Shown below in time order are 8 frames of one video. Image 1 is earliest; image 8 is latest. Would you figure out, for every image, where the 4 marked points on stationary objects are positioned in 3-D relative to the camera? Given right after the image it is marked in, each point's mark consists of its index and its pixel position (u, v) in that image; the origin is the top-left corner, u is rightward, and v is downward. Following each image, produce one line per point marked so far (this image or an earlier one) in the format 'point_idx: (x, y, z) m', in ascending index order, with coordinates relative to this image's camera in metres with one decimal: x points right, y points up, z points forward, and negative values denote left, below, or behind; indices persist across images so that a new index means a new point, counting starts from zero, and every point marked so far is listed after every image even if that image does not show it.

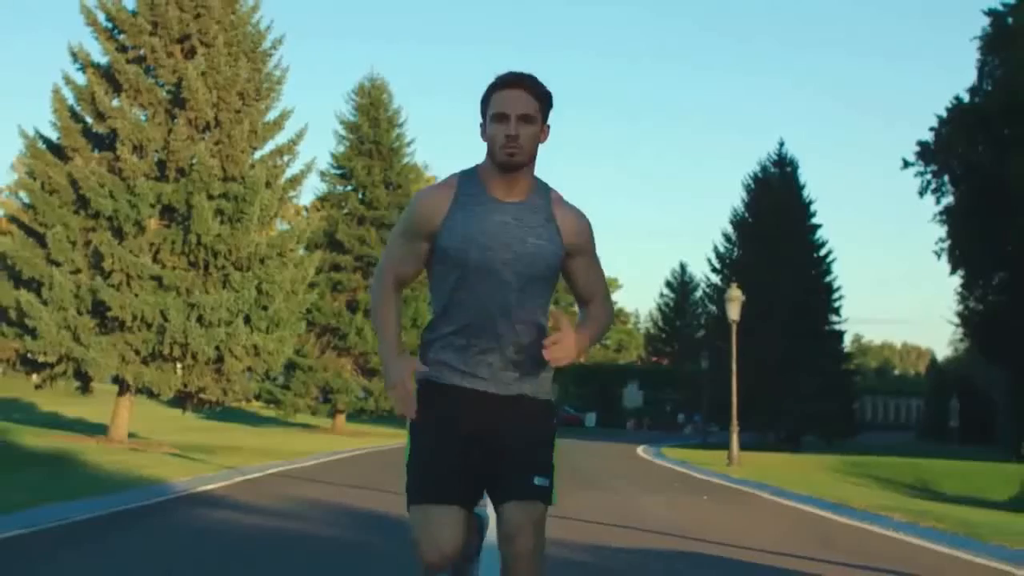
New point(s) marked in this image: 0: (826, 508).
0: (+4.2, -2.9, +17.6) m
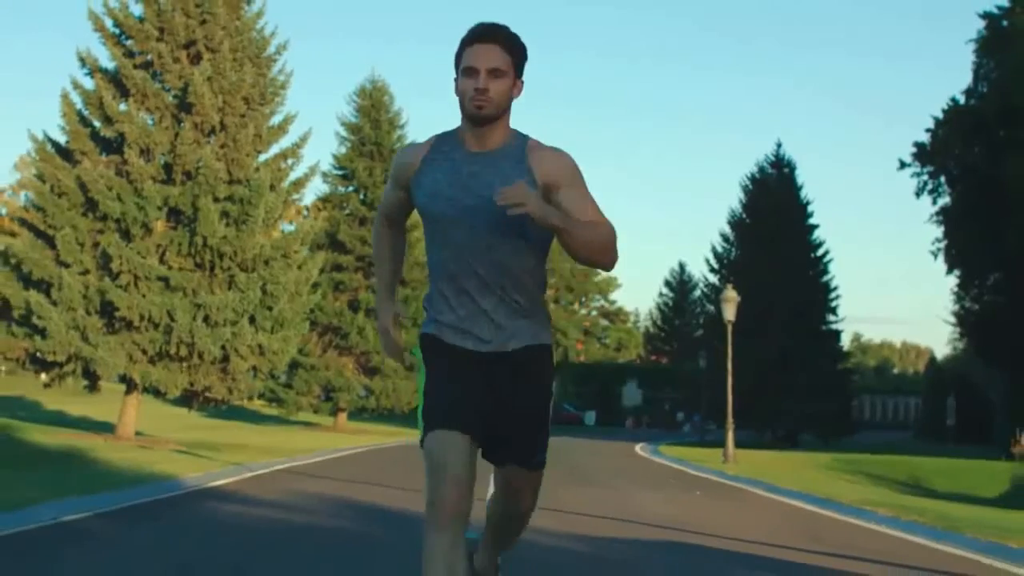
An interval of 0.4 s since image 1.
0: (+4.2, -2.9, +18.2) m
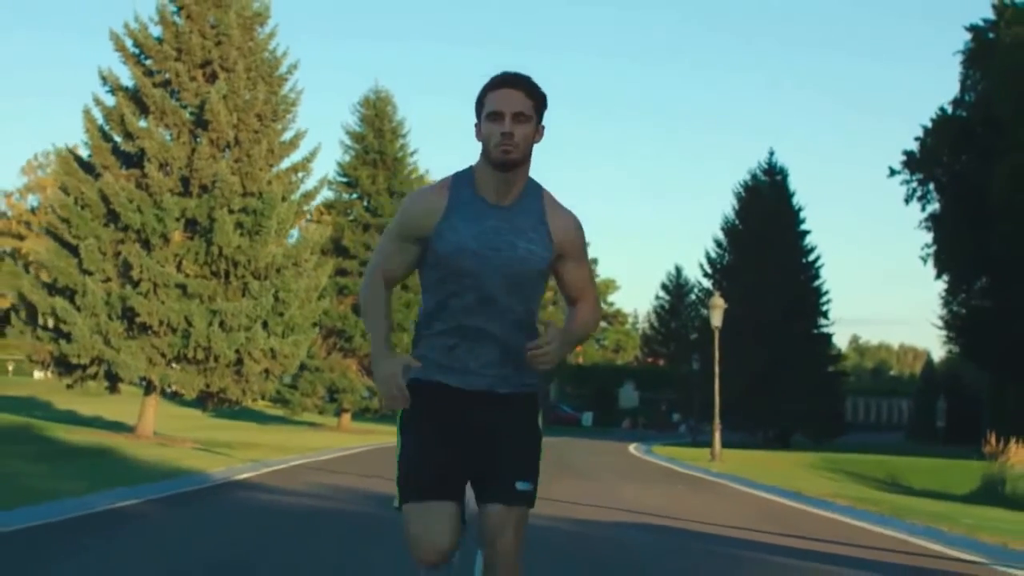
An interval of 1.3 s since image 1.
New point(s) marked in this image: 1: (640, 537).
0: (+4.2, -3.1, +20.0) m
1: (+1.3, -2.5, +13.6) m
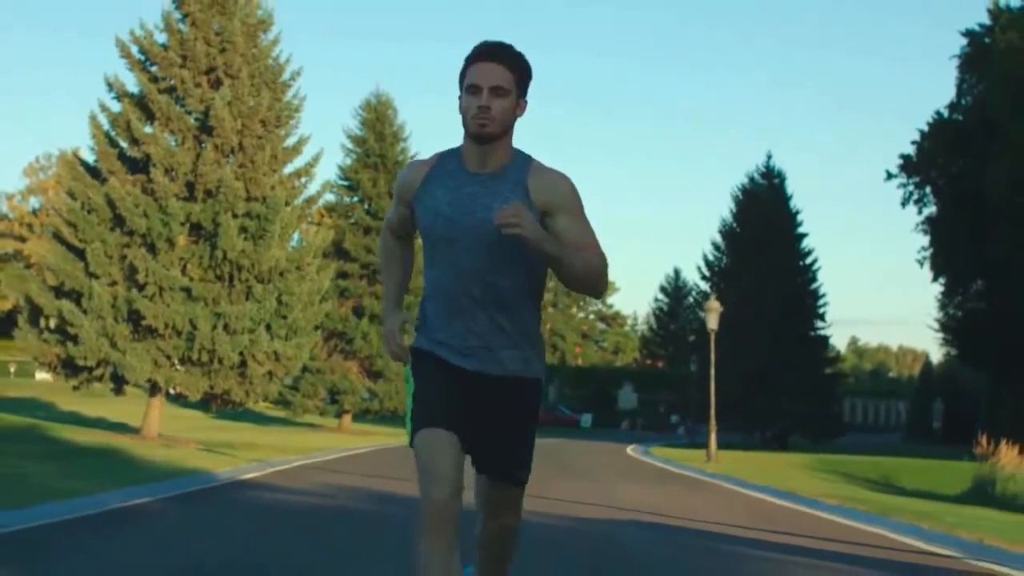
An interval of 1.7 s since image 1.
0: (+4.1, -3.2, +20.5) m
1: (+1.3, -2.6, +14.1) m
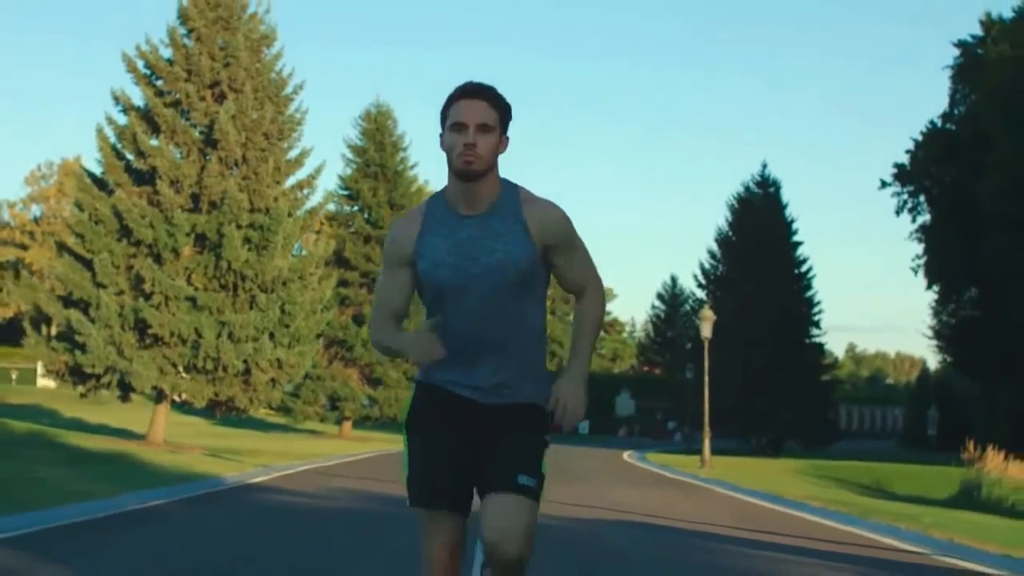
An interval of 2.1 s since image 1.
0: (+4.1, -3.3, +21.2) m
1: (+1.2, -2.7, +14.9) m
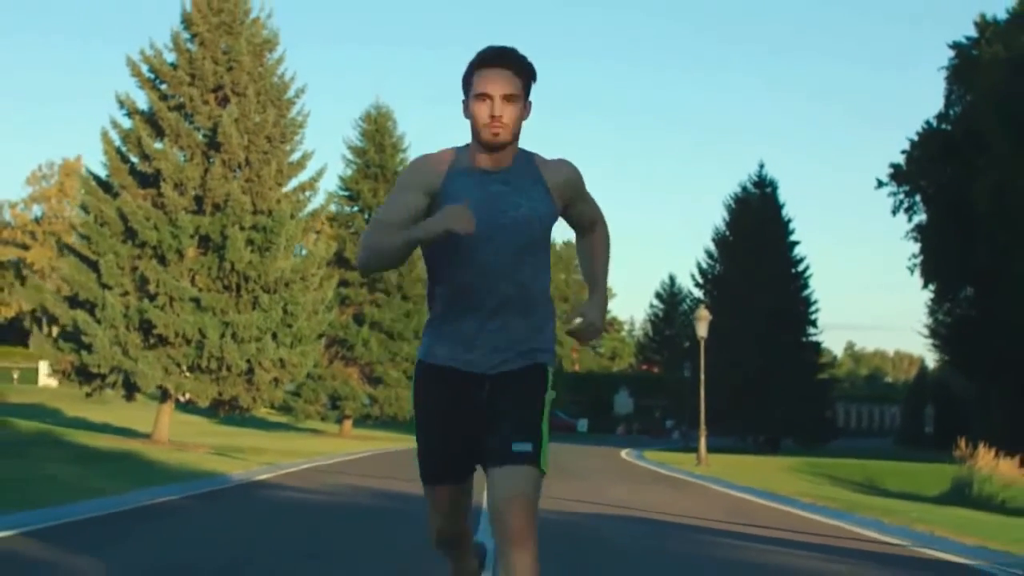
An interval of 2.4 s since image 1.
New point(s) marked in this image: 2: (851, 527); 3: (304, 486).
0: (+4.1, -3.4, +21.8) m
1: (+1.2, -2.7, +15.4) m
2: (+3.9, -2.8, +15.7) m
3: (-3.1, -2.9, +19.7) m
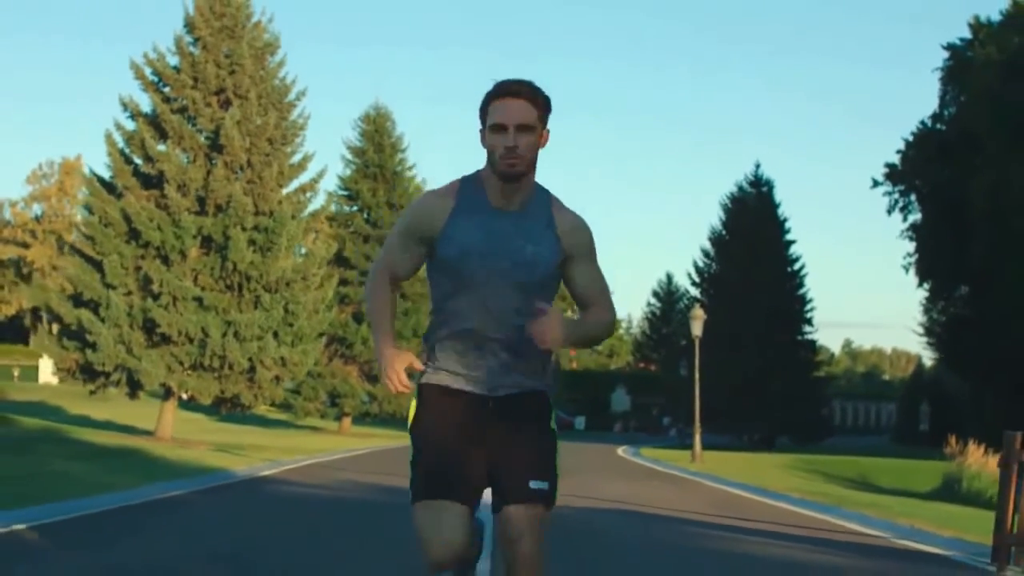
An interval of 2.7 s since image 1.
0: (+4.1, -3.4, +22.4) m
1: (+1.2, -2.7, +16.0) m
2: (+3.9, -2.8, +16.3) m
3: (-3.1, -2.9, +20.3) m
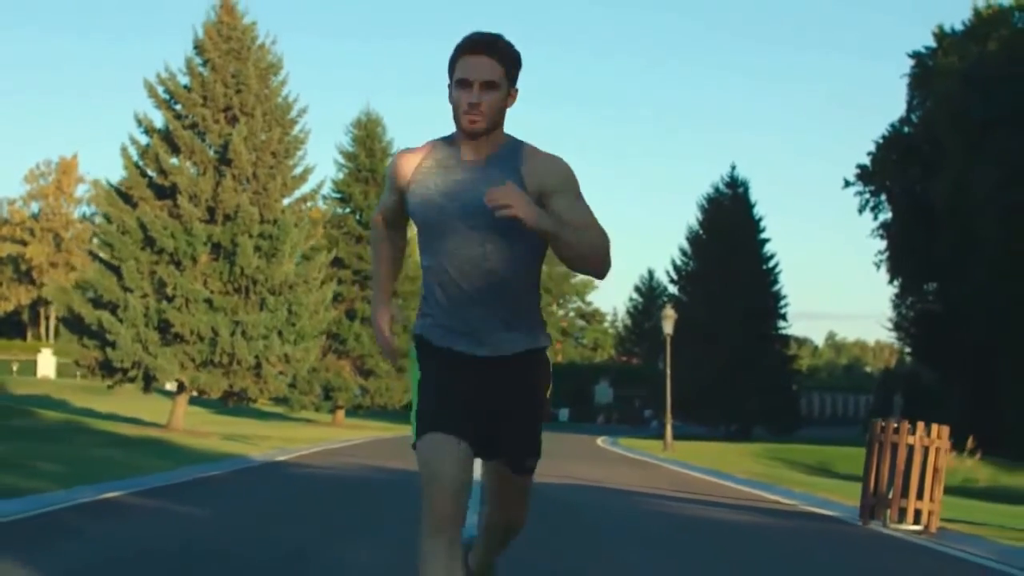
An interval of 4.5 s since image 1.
0: (+3.8, -3.5, +25.4) m
1: (+1.0, -2.9, +19.0) m
2: (+3.7, -3.0, +19.3) m
3: (-3.4, -3.0, +23.2) m
